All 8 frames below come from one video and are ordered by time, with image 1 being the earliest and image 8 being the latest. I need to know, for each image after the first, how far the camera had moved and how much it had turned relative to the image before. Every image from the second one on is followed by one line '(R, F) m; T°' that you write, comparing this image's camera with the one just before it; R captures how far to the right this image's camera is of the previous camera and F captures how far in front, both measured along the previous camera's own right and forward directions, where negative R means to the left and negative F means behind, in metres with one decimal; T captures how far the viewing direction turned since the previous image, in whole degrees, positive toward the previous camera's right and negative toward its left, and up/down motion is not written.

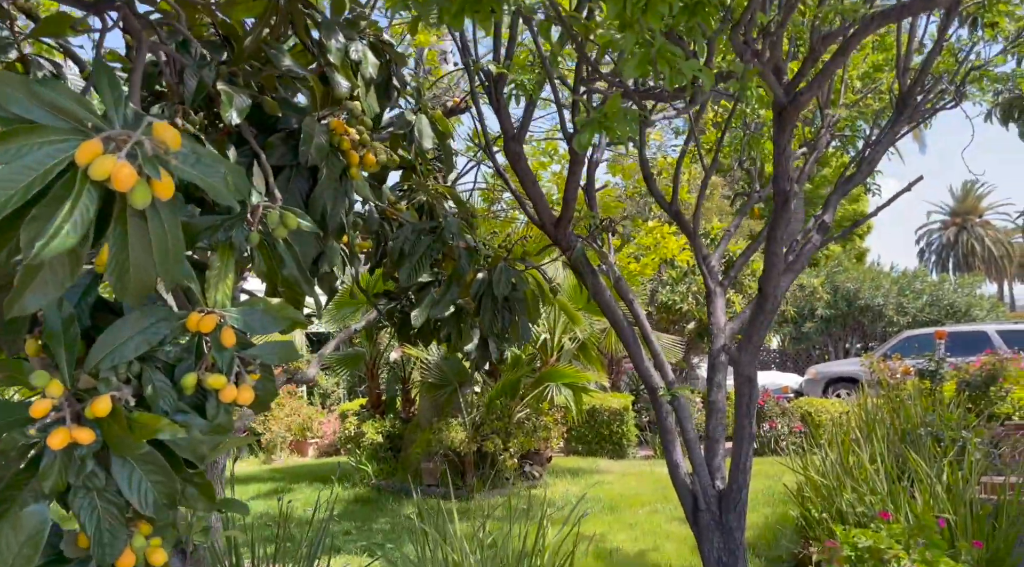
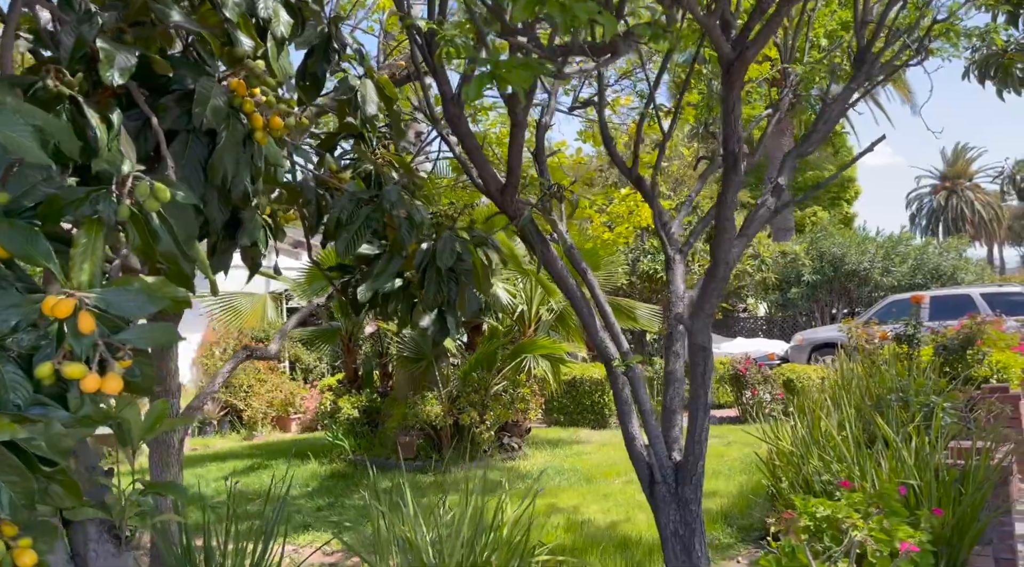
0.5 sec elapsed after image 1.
(+0.2, +0.1) m; 0°
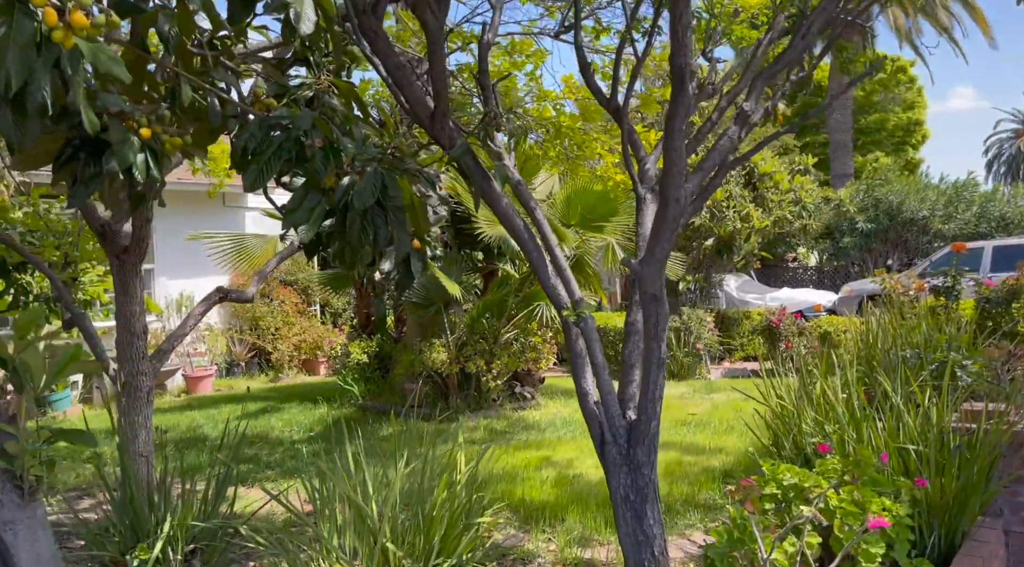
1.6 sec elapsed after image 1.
(+0.4, +0.3) m; -4°
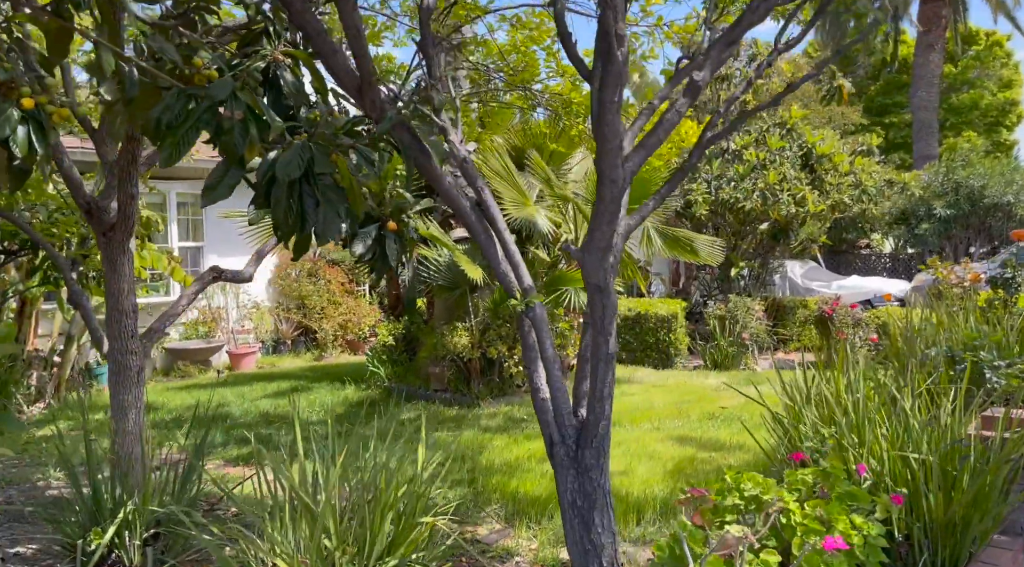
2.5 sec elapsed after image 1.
(+0.4, +0.2) m; -5°
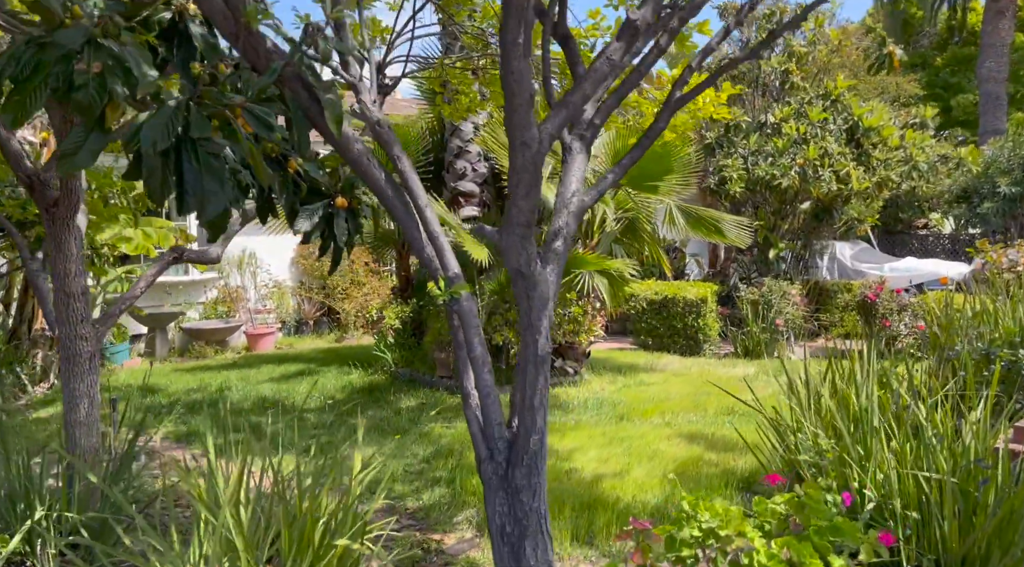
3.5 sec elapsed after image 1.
(+0.4, +0.4) m; -4°
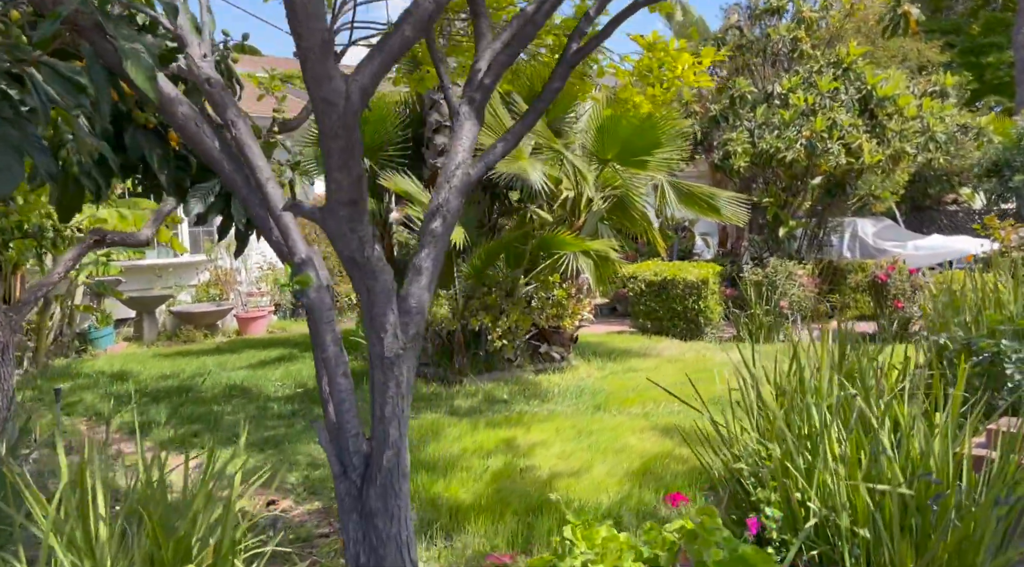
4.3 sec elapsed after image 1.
(+0.4, +0.4) m; -2°
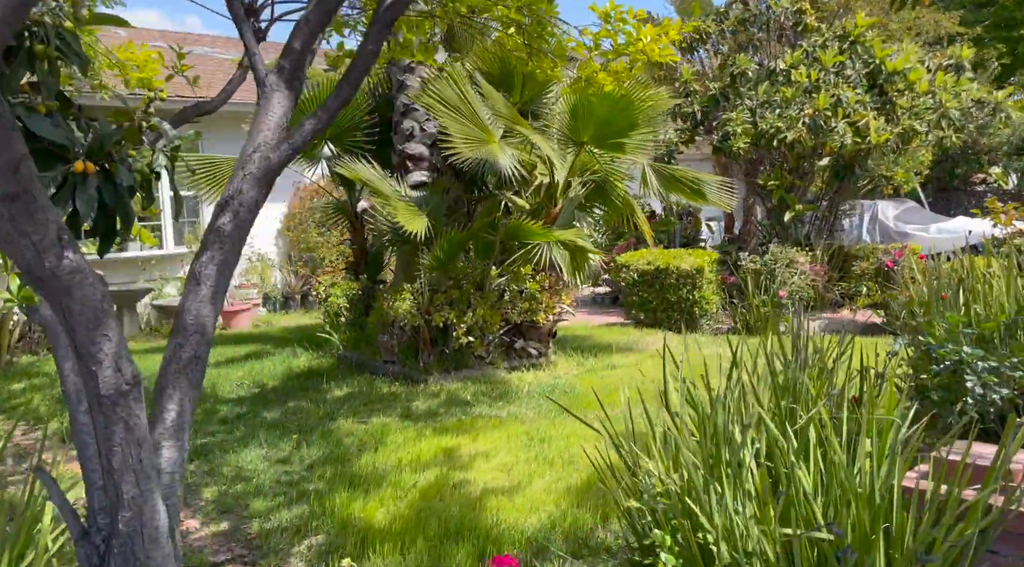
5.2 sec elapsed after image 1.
(+0.5, +0.4) m; -2°
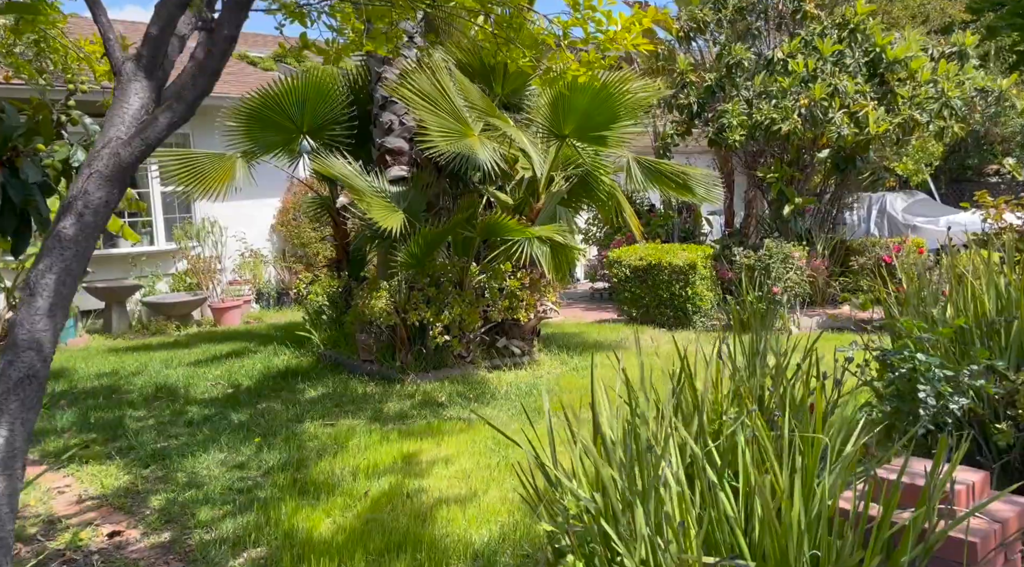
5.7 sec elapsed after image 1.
(+0.3, +0.2) m; -1°
